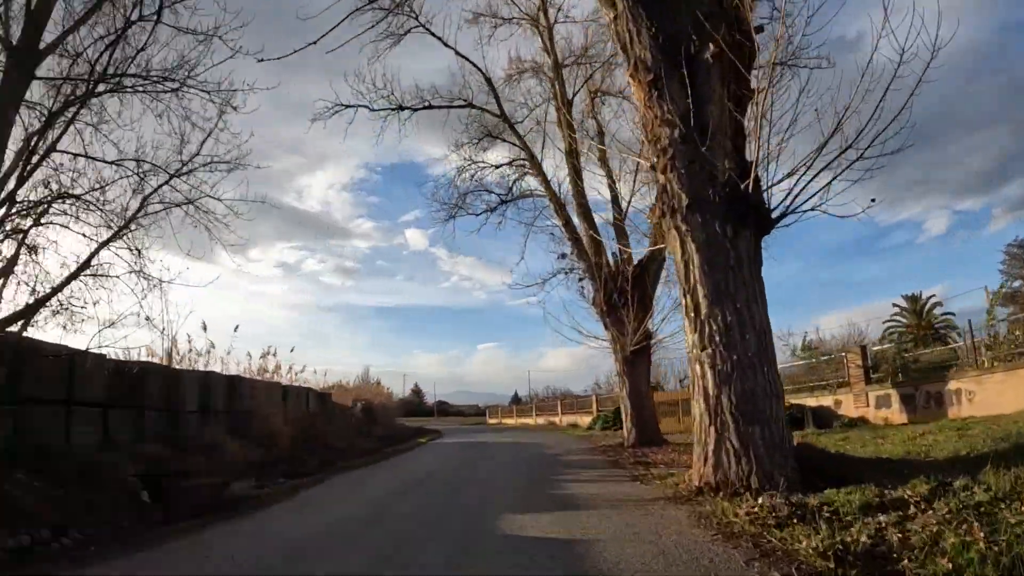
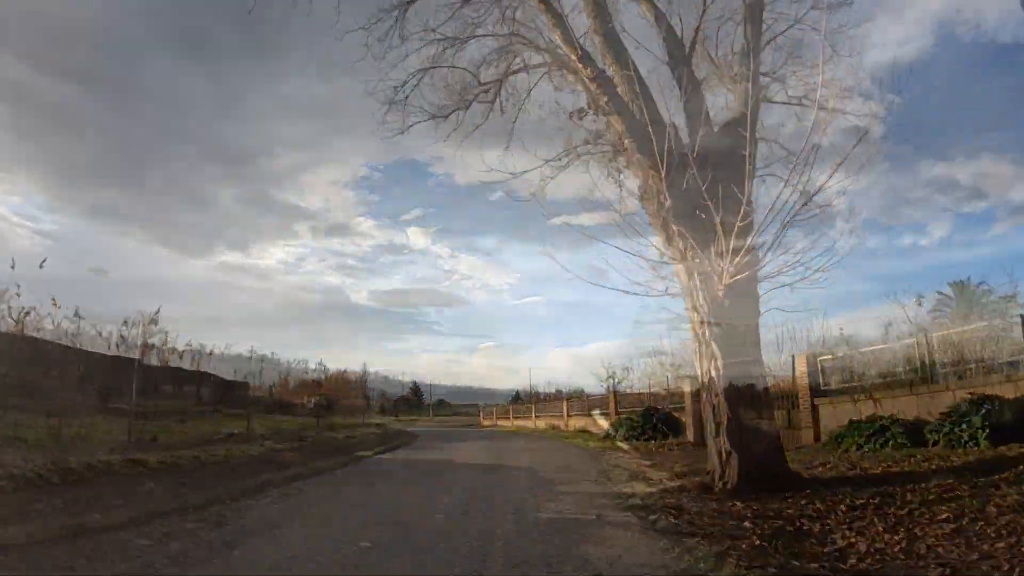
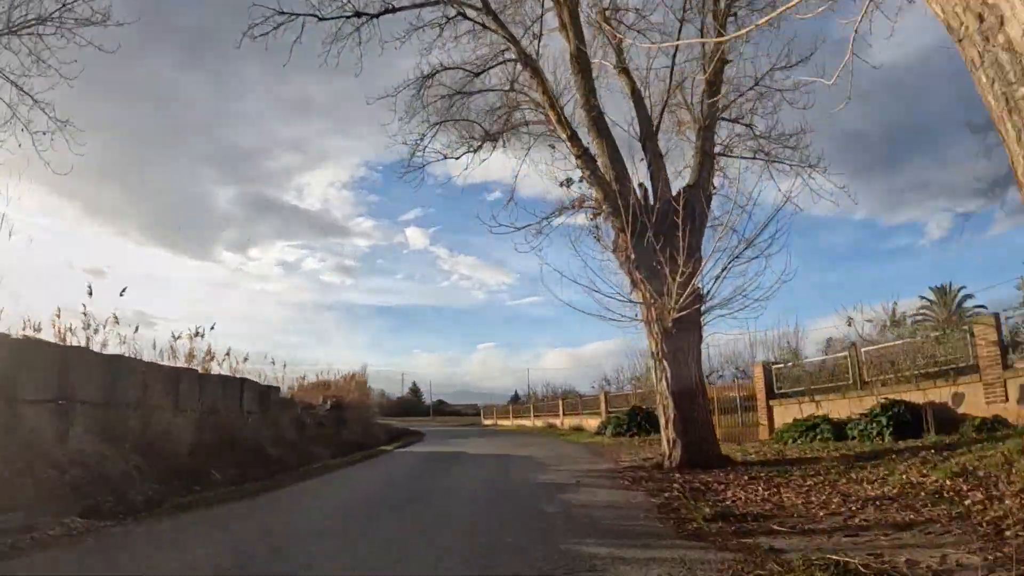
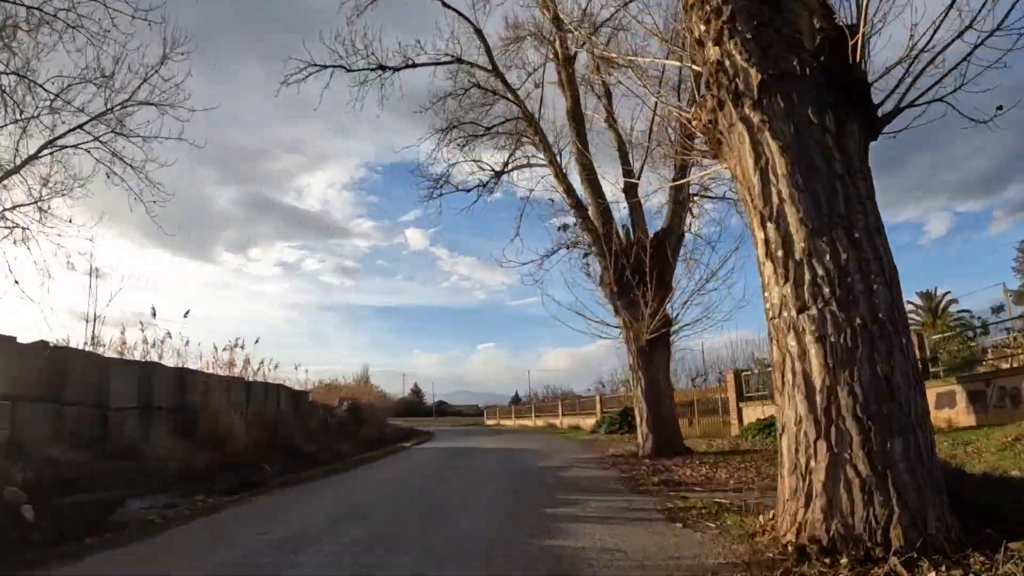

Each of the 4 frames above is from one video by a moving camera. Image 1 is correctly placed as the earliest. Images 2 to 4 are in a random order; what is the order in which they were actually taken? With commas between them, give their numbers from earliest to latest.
4, 3, 2
